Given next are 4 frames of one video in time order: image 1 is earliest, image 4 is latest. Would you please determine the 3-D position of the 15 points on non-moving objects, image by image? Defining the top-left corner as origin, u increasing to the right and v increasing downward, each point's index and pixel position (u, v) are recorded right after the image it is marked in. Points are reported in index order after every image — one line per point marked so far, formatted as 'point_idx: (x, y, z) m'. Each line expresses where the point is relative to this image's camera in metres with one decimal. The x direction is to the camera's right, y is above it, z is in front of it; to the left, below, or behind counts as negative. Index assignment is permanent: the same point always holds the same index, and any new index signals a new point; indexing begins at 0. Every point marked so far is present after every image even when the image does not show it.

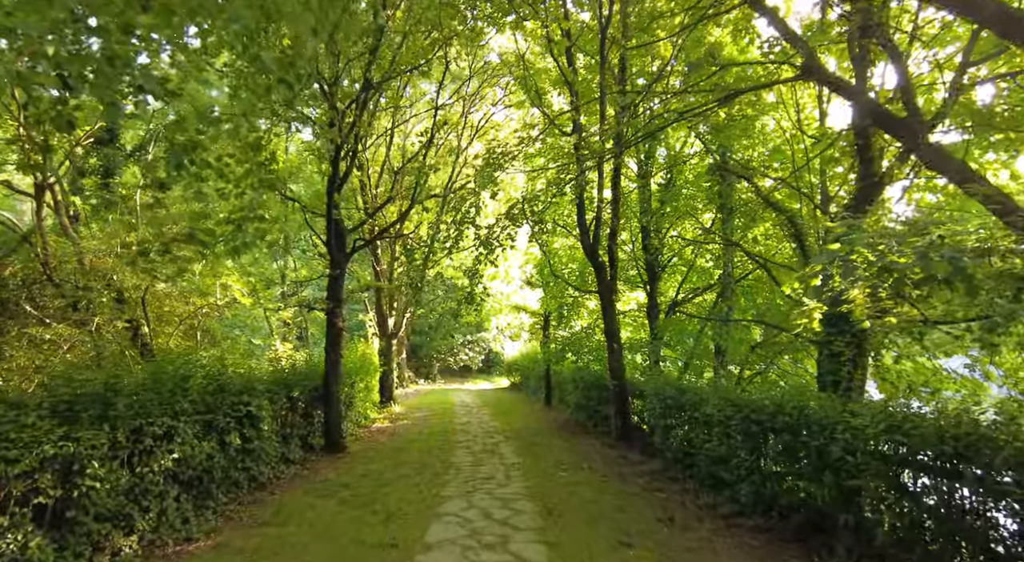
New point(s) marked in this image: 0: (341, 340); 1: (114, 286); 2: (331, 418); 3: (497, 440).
0: (-3.0, -1.0, +10.0) m
1: (-7.5, -0.1, +10.9) m
2: (-3.1, -2.3, +10.0) m
3: (-0.3, -2.9, +10.7) m
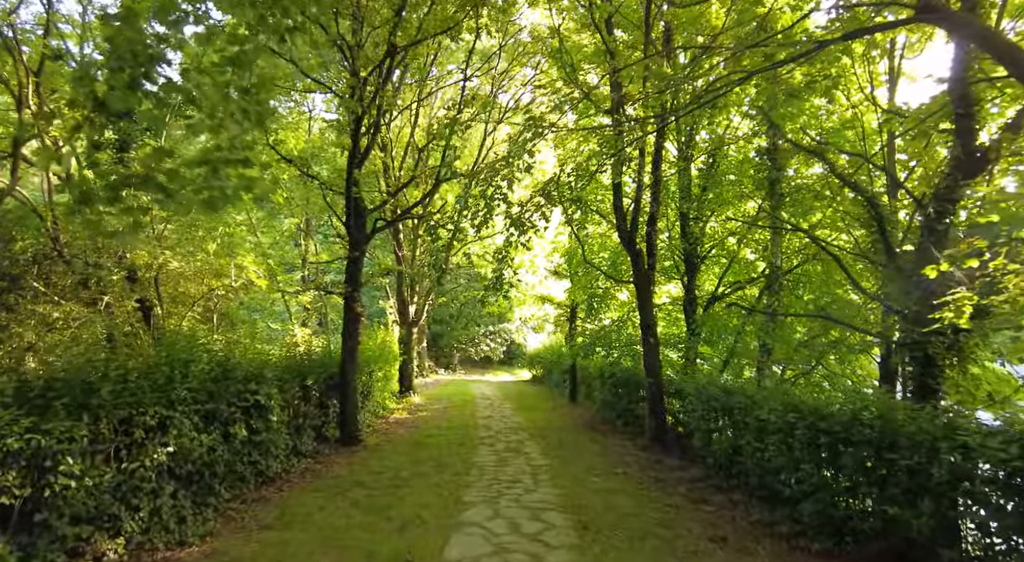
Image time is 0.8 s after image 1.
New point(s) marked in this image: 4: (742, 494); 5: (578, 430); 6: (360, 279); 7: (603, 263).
0: (-2.5, -0.7, +9.4) m
1: (-6.9, +0.3, +10.5) m
2: (-2.7, -2.1, +9.4) m
3: (+0.2, -2.7, +10.1) m
4: (+2.7, -2.5, +6.7) m
5: (+1.3, -2.9, +11.2) m
6: (-2.5, 0.0, +9.6) m
7: (+2.0, +0.4, +13.0) m
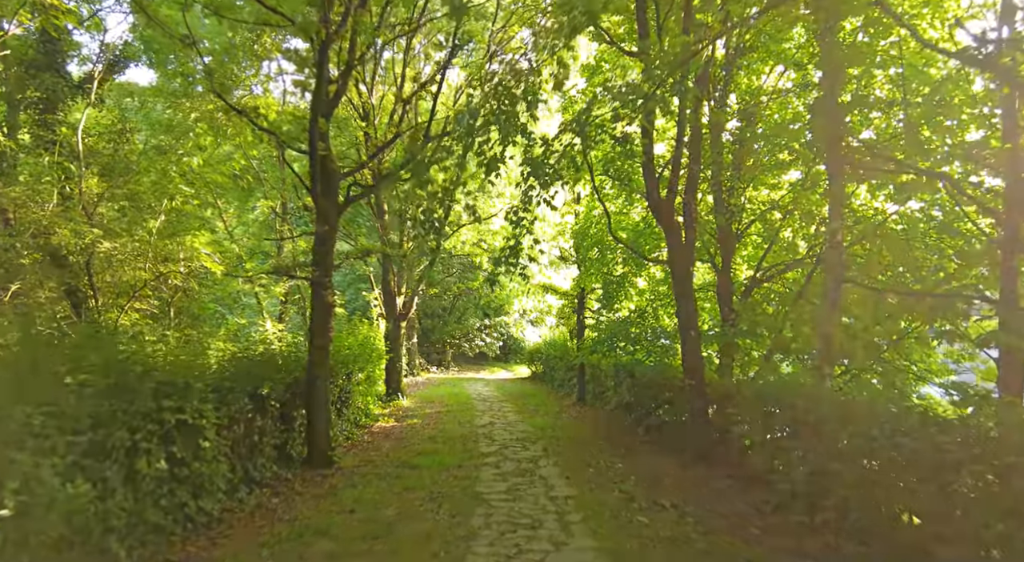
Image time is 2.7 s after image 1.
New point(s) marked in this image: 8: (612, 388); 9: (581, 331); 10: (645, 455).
0: (-2.4, -0.5, +7.6) m
1: (-6.8, +0.5, +8.5) m
2: (-2.5, -1.8, +7.6) m
3: (+0.3, -2.4, +8.3) m
4: (+2.8, -2.2, +5.0) m
5: (+1.4, -2.6, +9.5) m
6: (-2.4, +0.3, +7.7) m
7: (+2.1, +0.7, +11.2) m
8: (+2.1, -2.2, +12.1) m
9: (+1.8, -1.4, +15.3) m
10: (+1.9, -2.5, +8.5) m
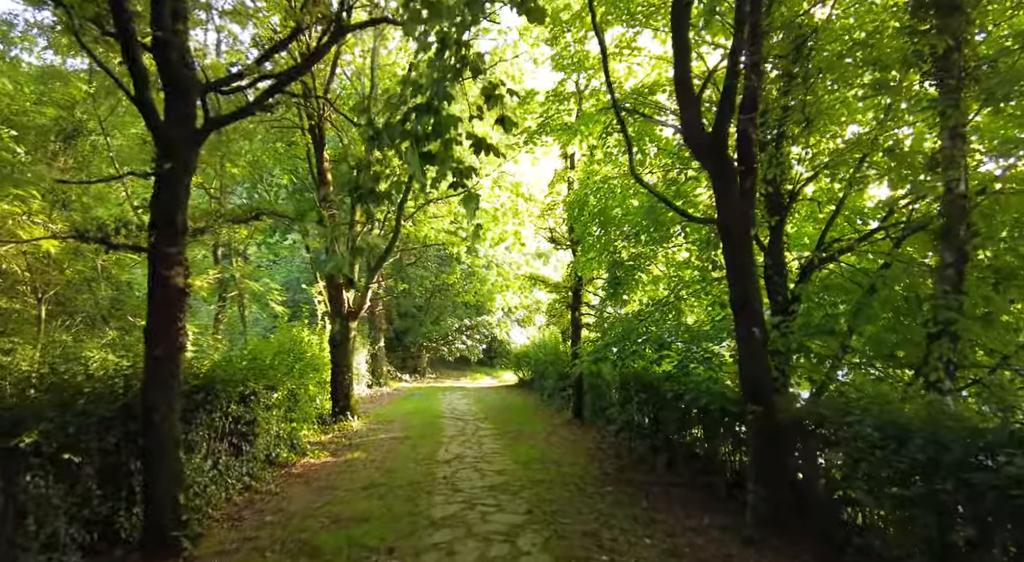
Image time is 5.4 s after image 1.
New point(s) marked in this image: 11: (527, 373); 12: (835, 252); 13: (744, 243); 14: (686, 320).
0: (-2.7, -0.3, +4.7) m
1: (-7.2, +0.7, +5.6) m
2: (-2.8, -1.6, +4.7) m
3: (0.0, -2.2, +5.4) m
4: (+2.6, -1.9, +2.2) m
5: (+1.1, -2.3, +6.6) m
6: (-2.7, +0.5, +4.8) m
7: (+1.7, +0.9, +8.4) m
8: (+1.7, -2.0, +9.3) m
9: (+1.4, -1.1, +12.5) m
10: (+1.6, -2.3, +5.7) m
11: (+0.4, -2.9, +18.8) m
12: (+4.2, +0.4, +7.7) m
13: (+2.1, +0.4, +5.3) m
14: (+2.3, -0.5, +7.8) m
